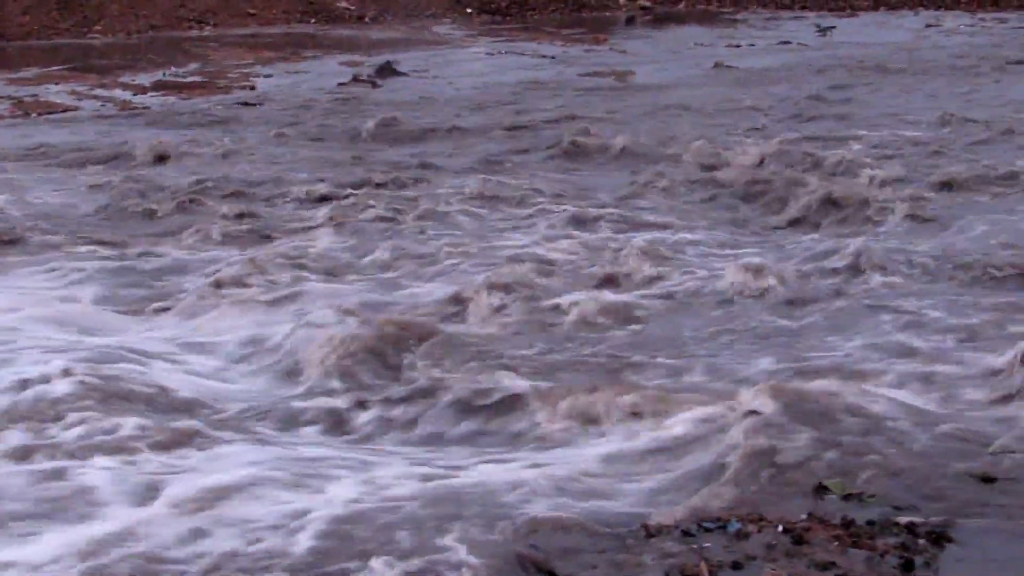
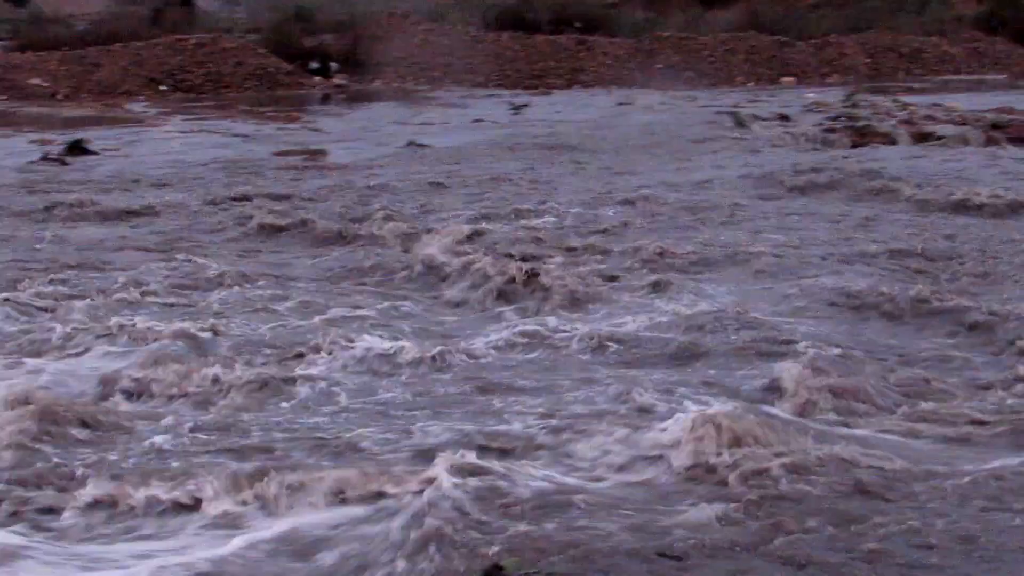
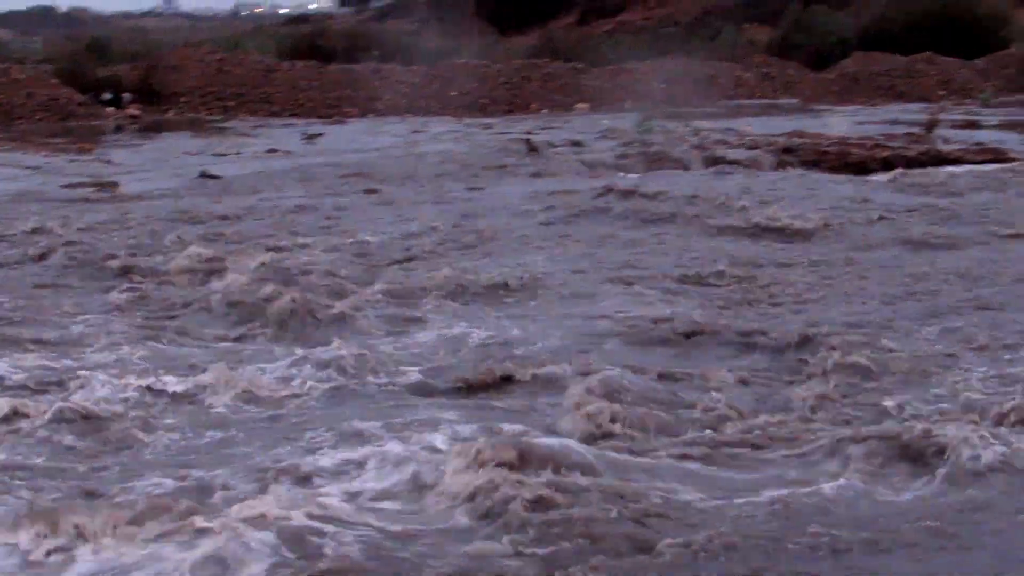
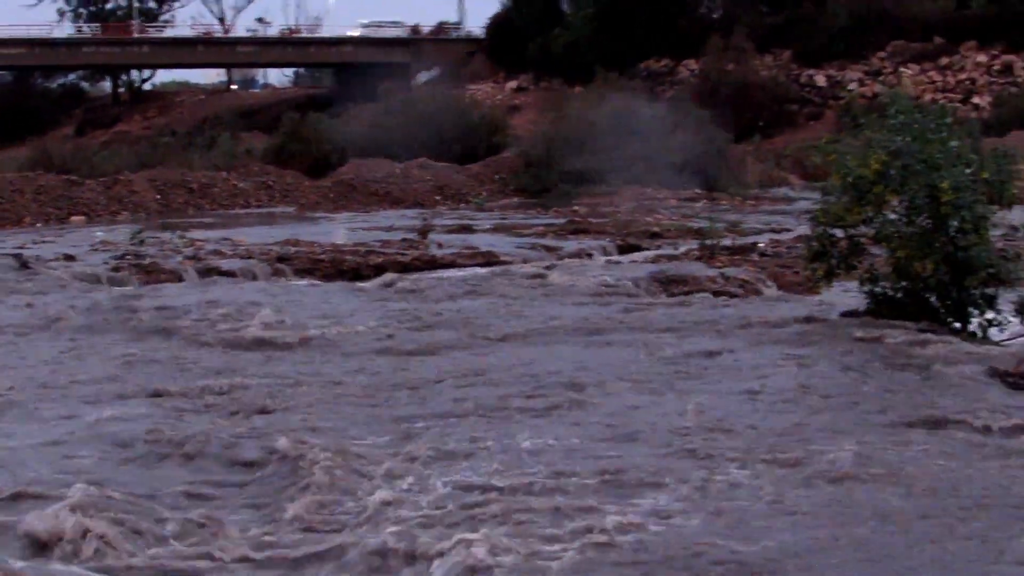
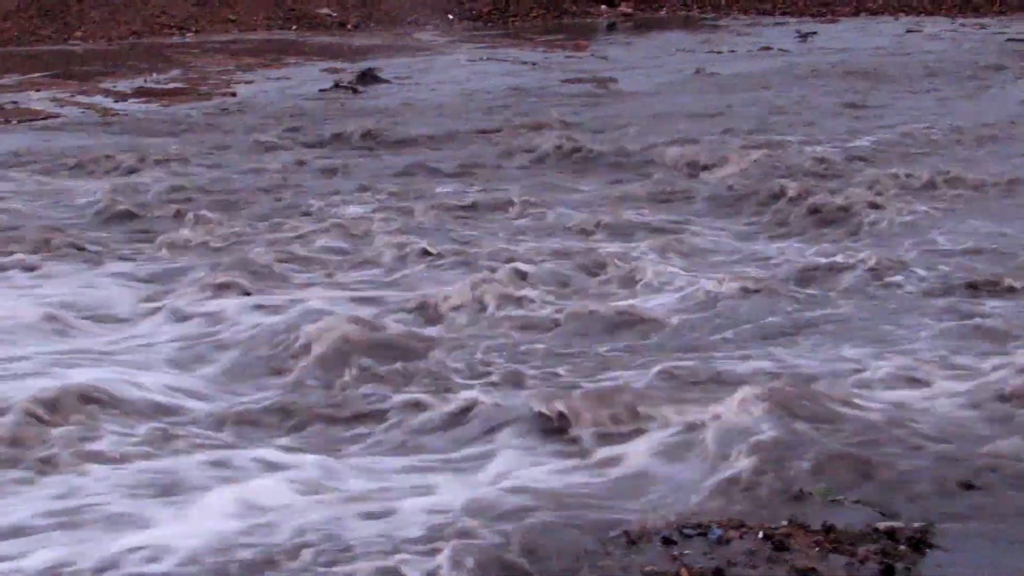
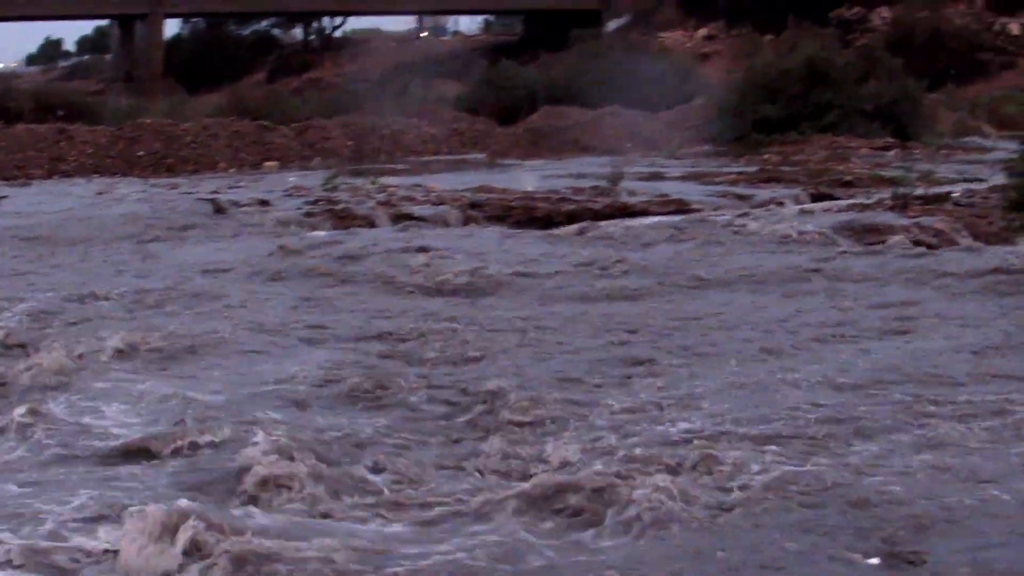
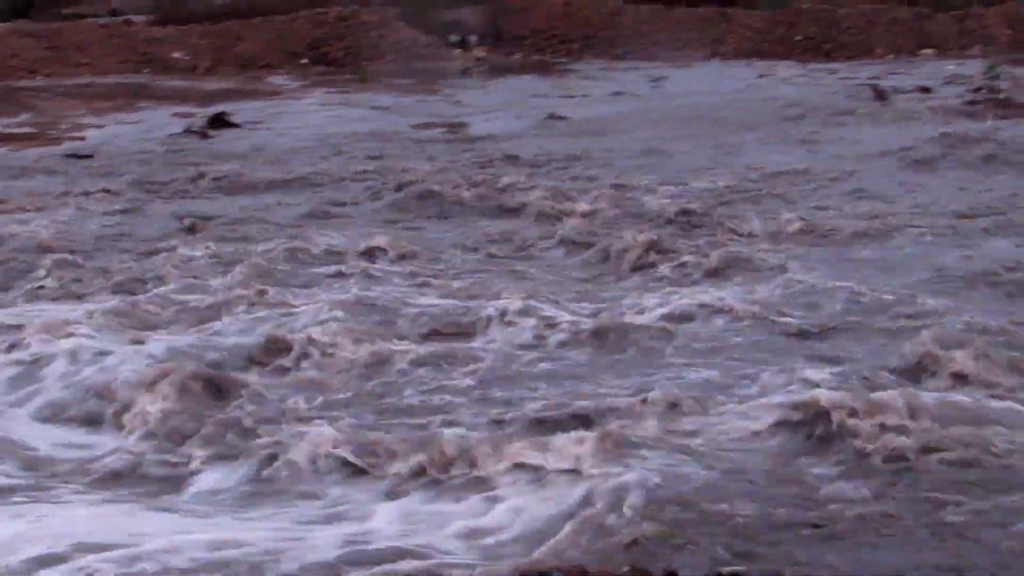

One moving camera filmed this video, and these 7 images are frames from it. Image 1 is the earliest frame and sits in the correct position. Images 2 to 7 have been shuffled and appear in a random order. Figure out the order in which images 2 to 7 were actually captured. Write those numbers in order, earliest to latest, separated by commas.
5, 7, 2, 3, 6, 4
